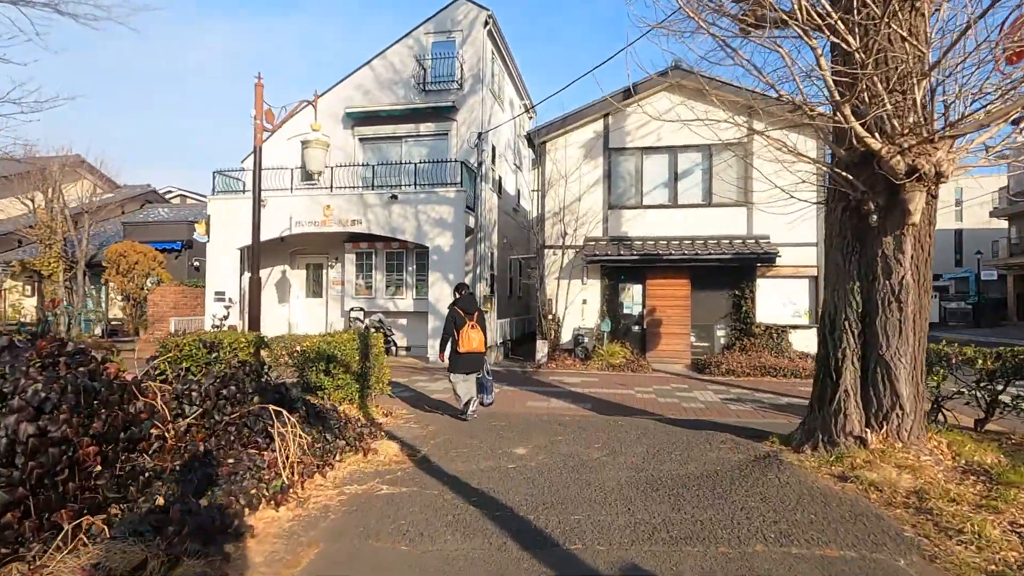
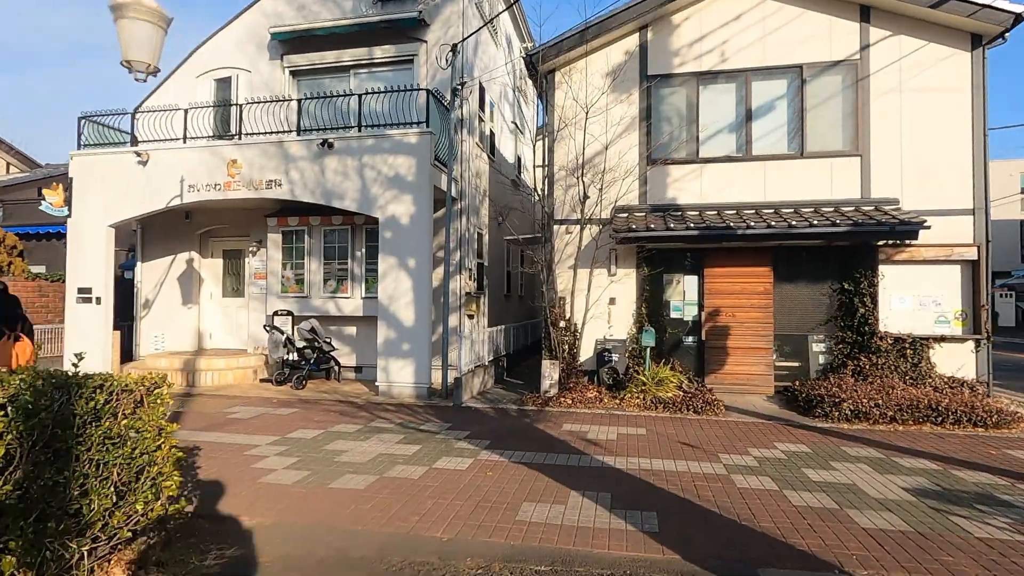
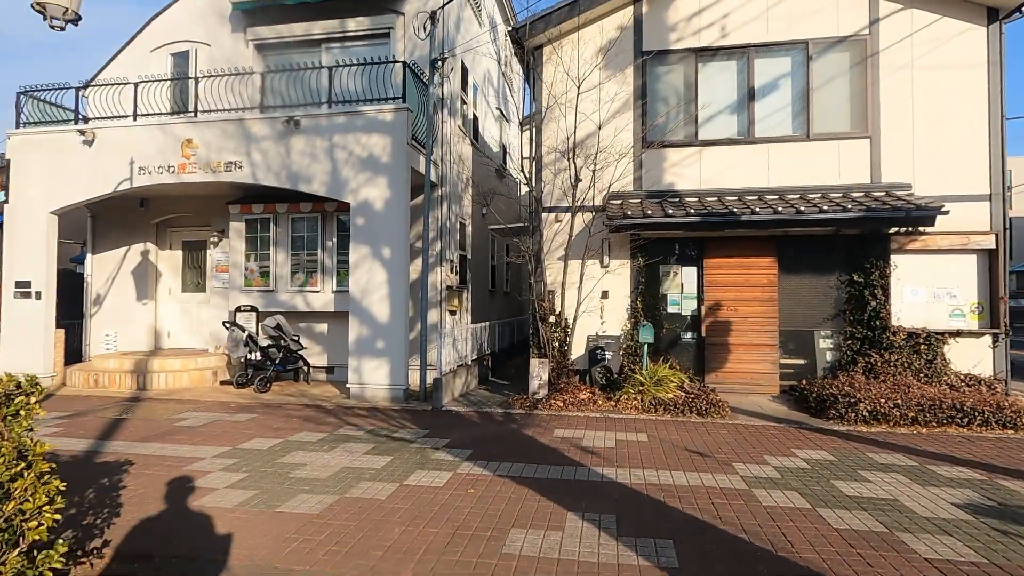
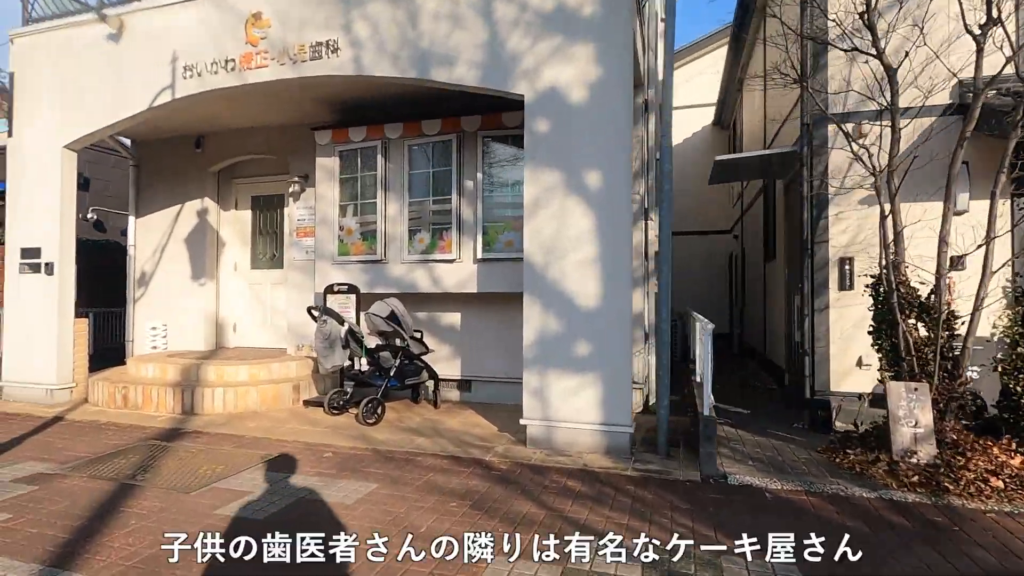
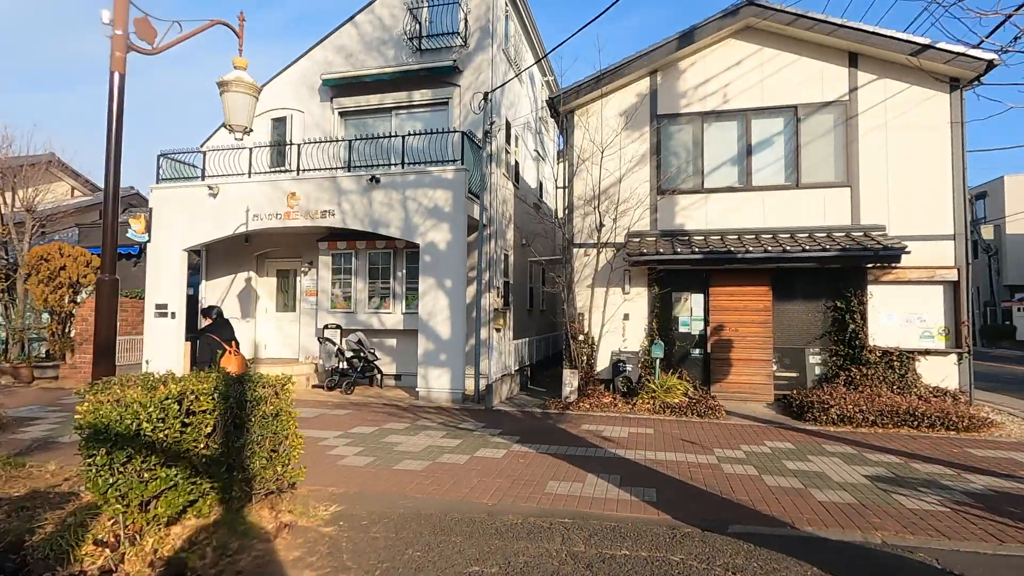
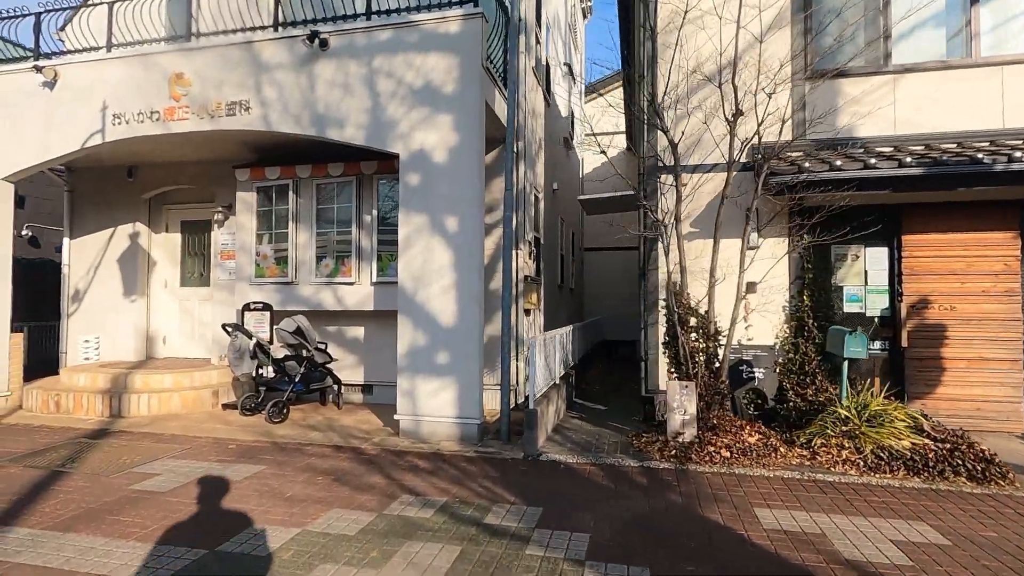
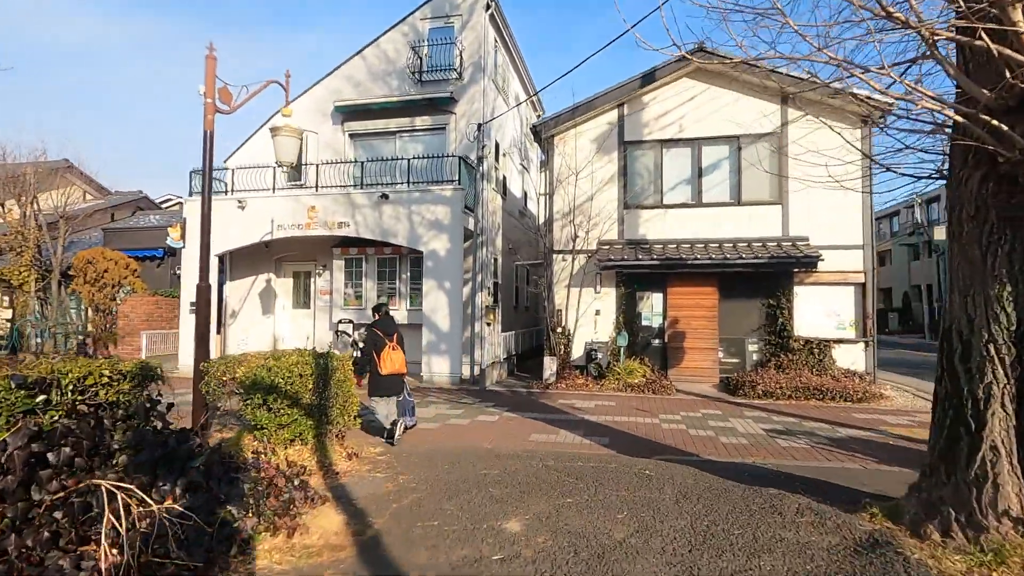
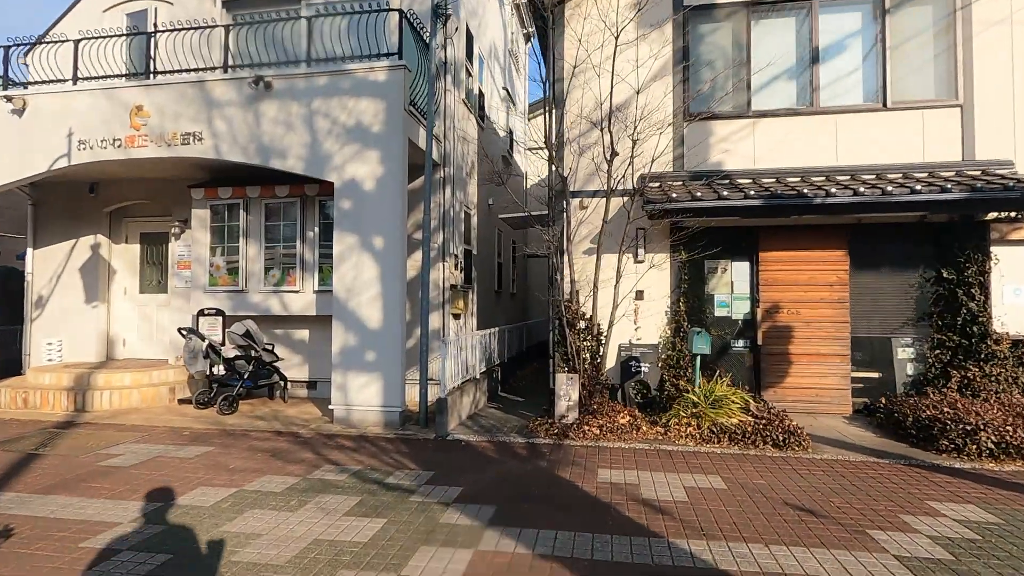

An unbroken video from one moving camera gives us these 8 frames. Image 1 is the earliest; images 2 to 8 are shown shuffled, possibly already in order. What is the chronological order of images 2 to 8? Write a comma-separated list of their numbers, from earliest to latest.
7, 5, 2, 3, 8, 6, 4
